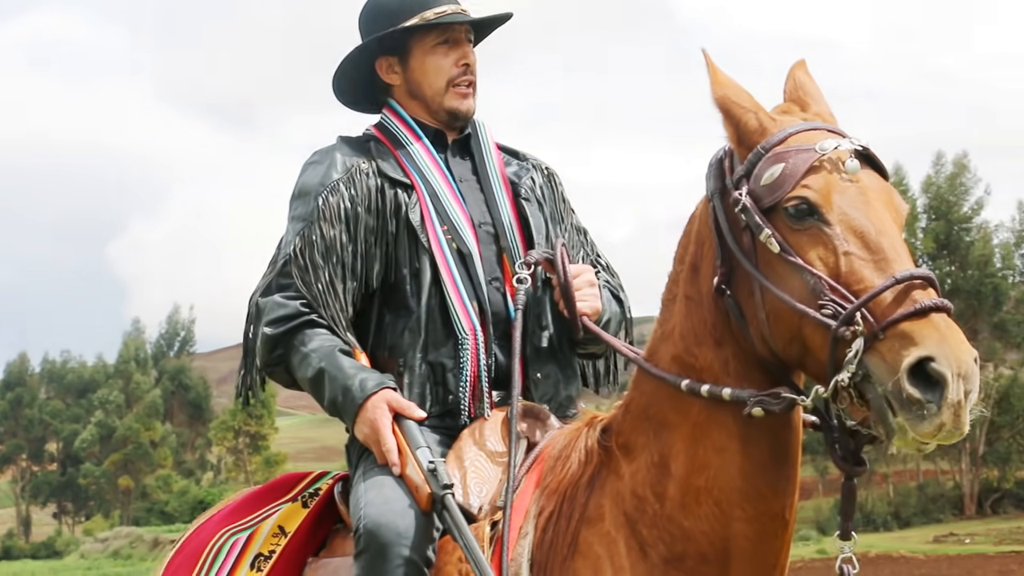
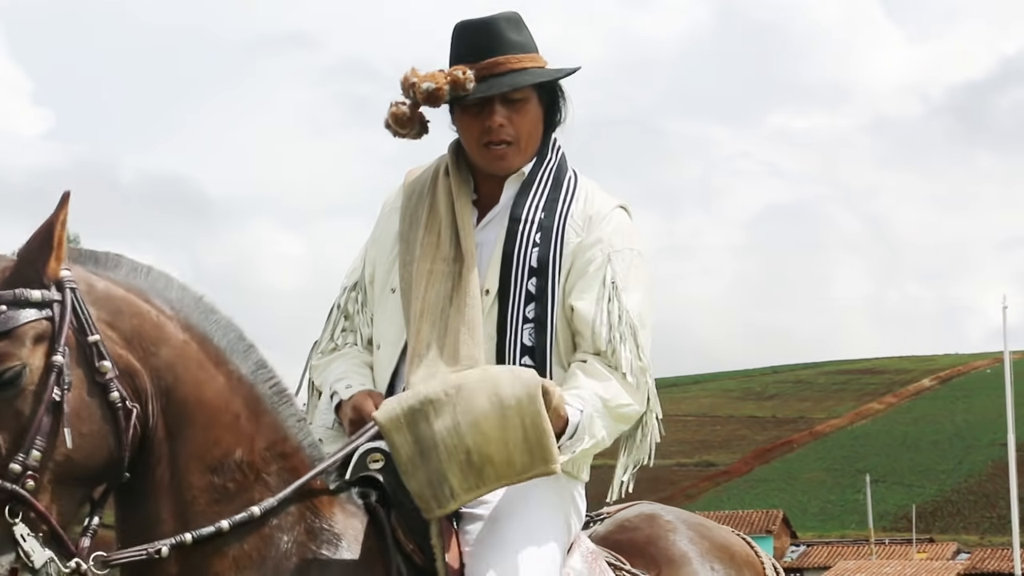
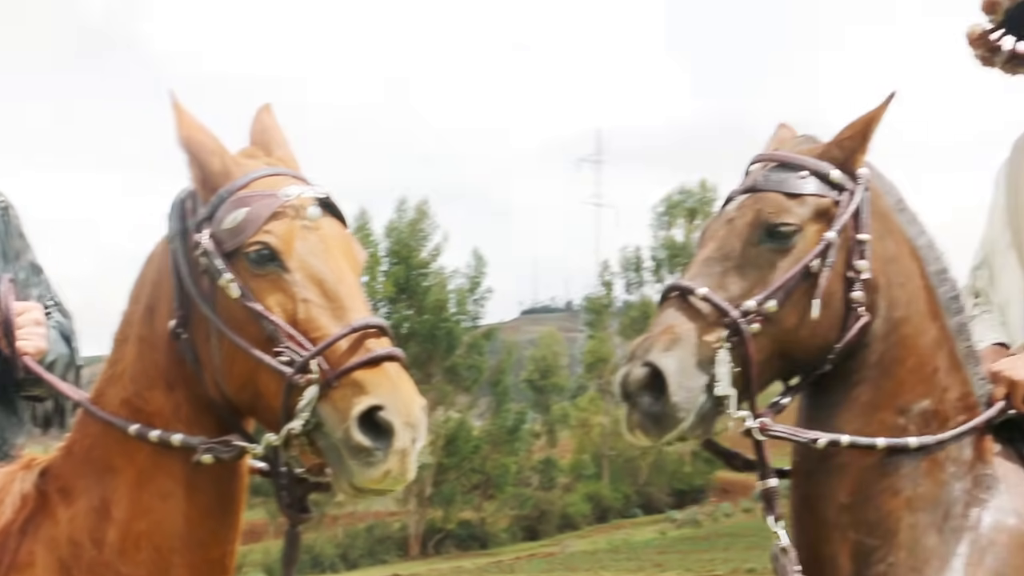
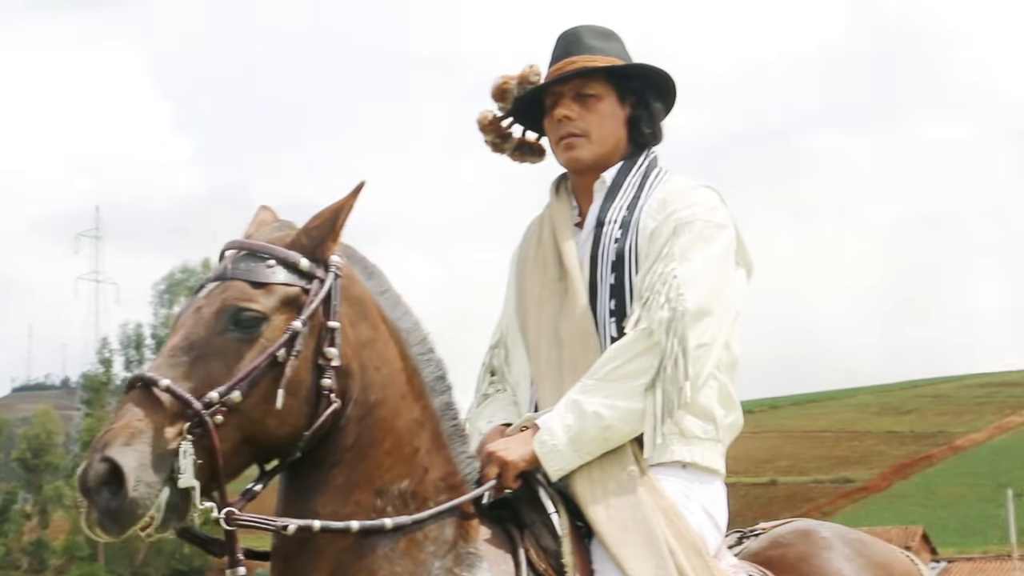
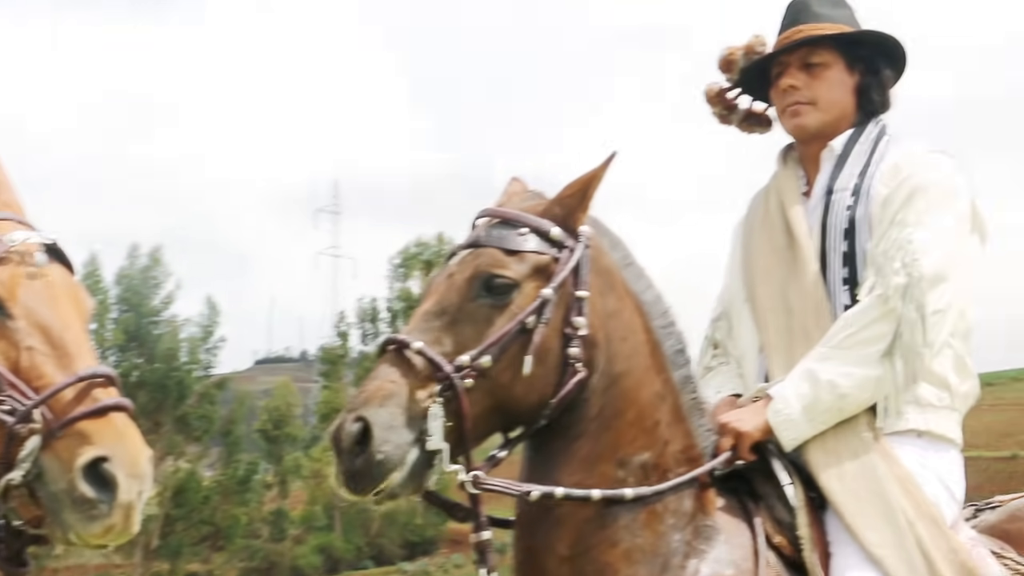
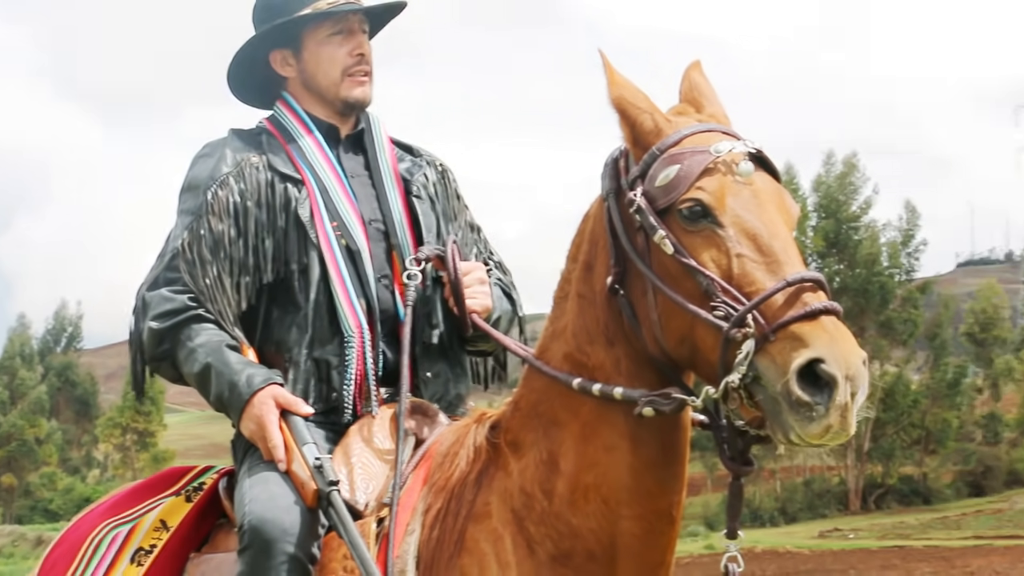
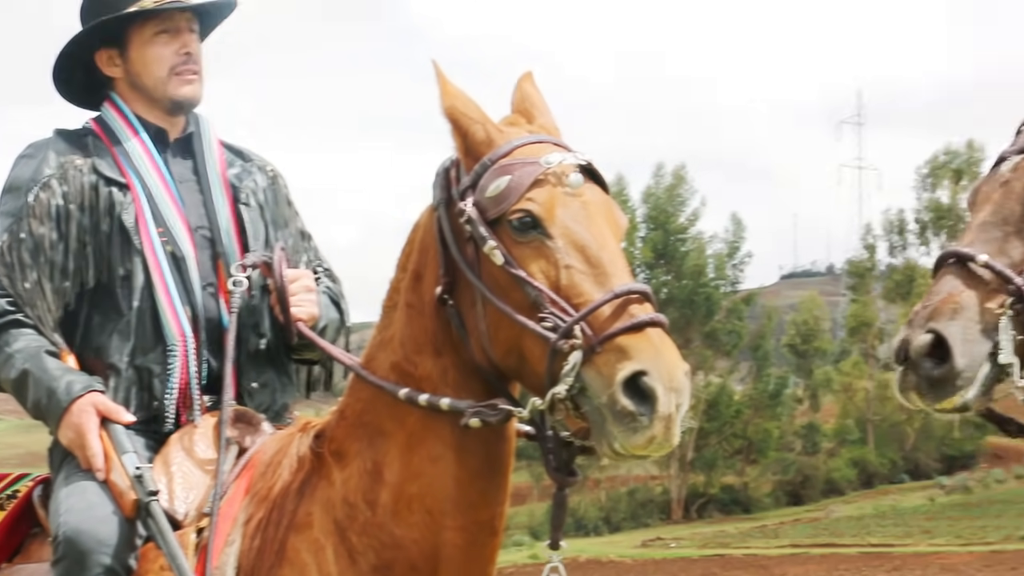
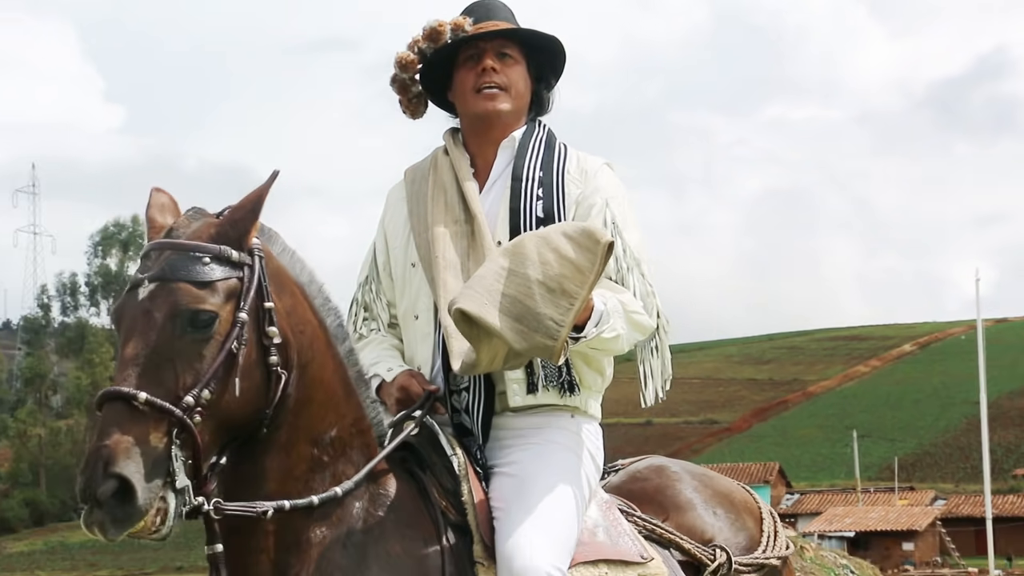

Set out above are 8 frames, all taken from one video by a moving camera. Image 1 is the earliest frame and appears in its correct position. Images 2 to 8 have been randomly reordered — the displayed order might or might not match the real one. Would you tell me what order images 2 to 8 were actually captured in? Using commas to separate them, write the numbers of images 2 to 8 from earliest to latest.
6, 7, 3, 5, 4, 2, 8
